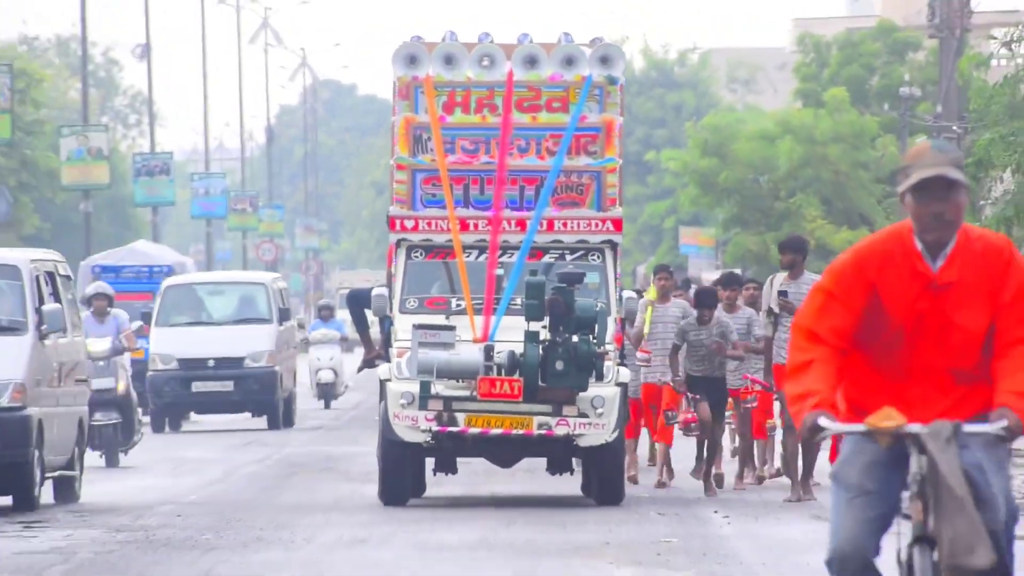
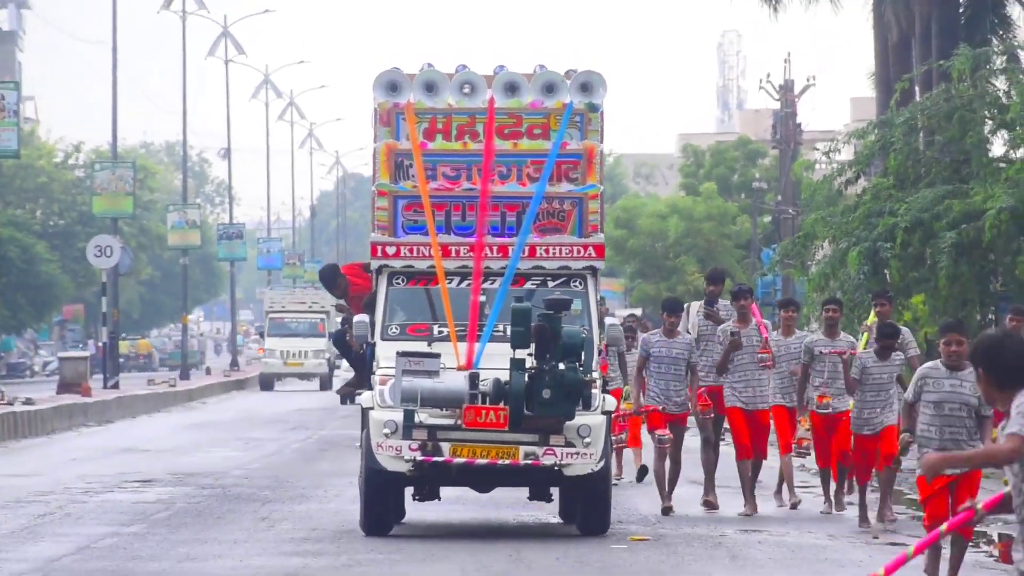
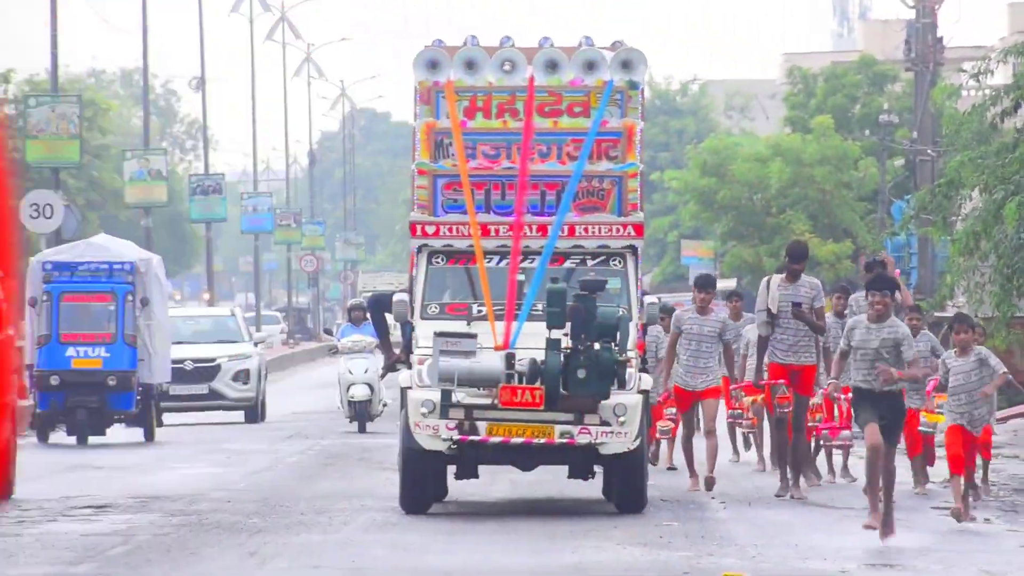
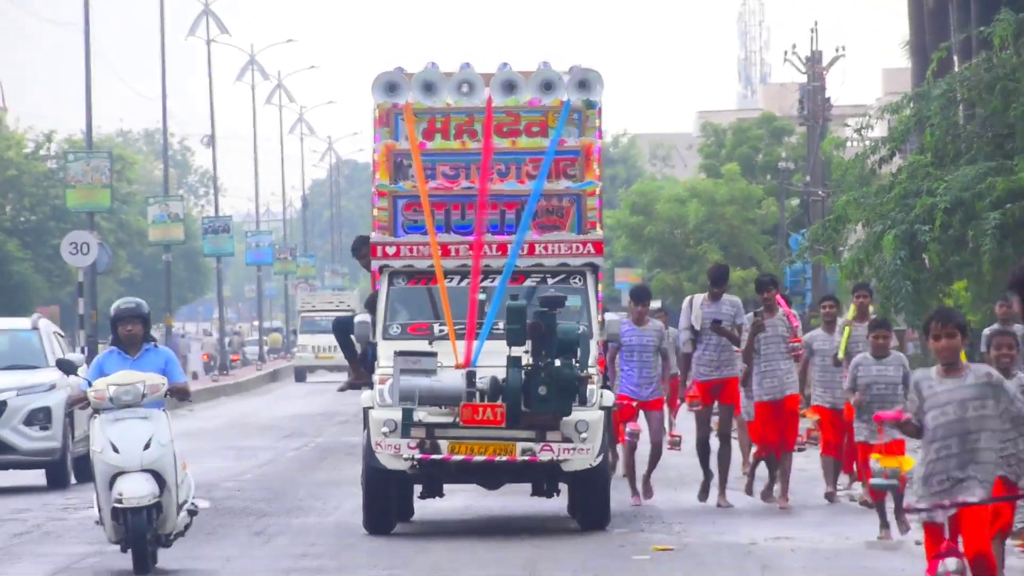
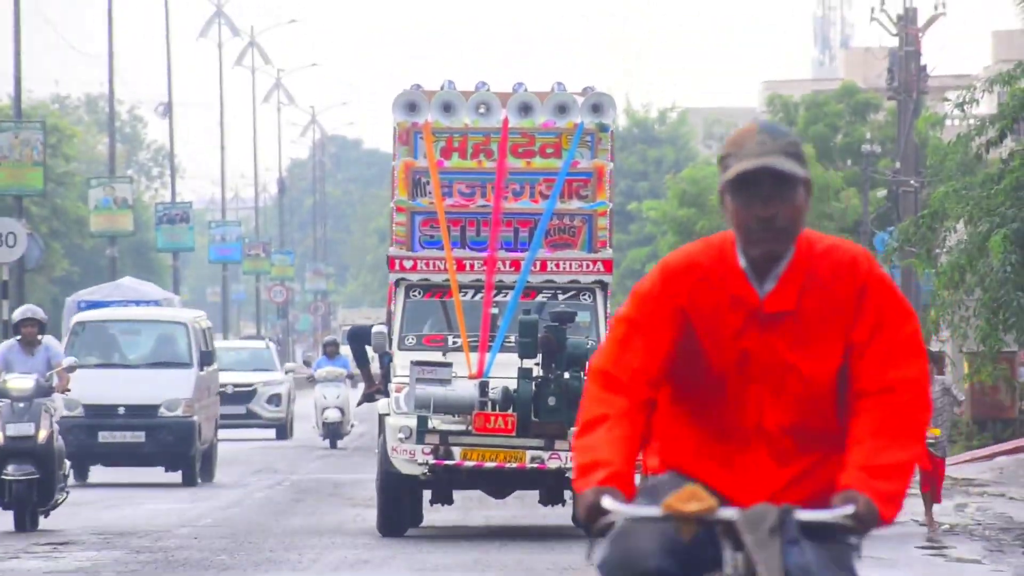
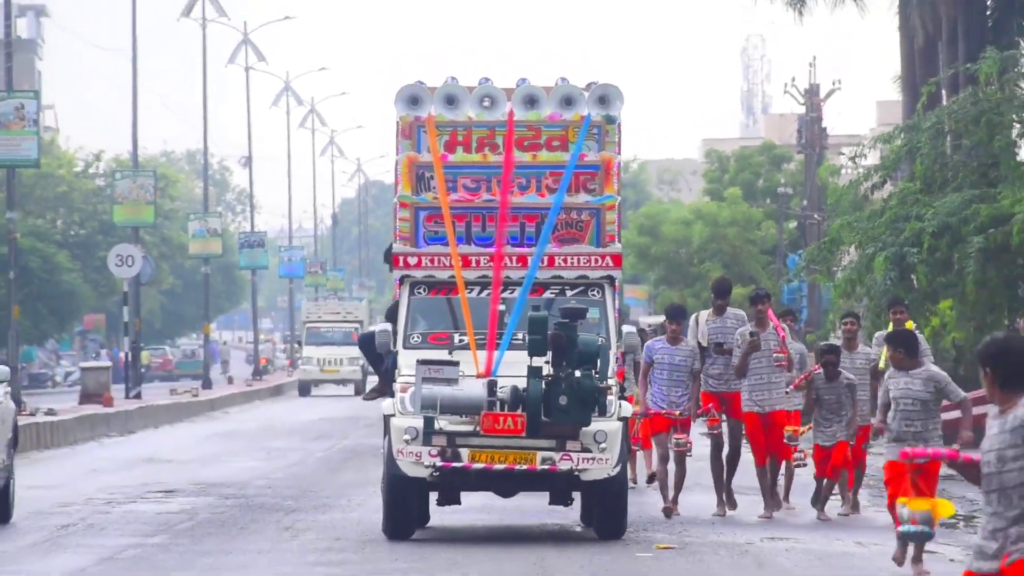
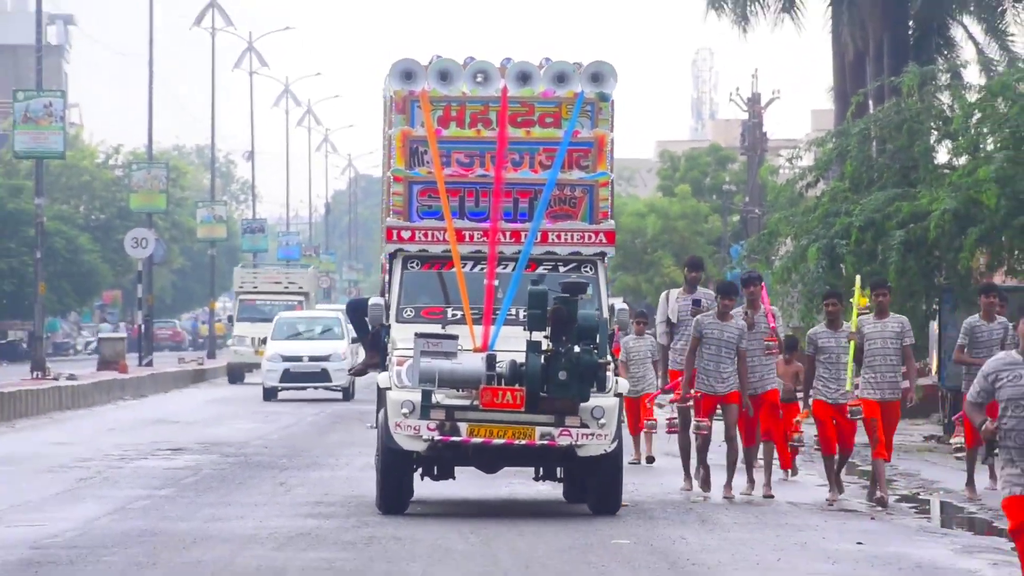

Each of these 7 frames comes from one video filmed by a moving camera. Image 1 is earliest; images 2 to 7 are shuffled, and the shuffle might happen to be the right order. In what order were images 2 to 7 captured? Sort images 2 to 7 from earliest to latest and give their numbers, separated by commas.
5, 3, 4, 6, 2, 7
